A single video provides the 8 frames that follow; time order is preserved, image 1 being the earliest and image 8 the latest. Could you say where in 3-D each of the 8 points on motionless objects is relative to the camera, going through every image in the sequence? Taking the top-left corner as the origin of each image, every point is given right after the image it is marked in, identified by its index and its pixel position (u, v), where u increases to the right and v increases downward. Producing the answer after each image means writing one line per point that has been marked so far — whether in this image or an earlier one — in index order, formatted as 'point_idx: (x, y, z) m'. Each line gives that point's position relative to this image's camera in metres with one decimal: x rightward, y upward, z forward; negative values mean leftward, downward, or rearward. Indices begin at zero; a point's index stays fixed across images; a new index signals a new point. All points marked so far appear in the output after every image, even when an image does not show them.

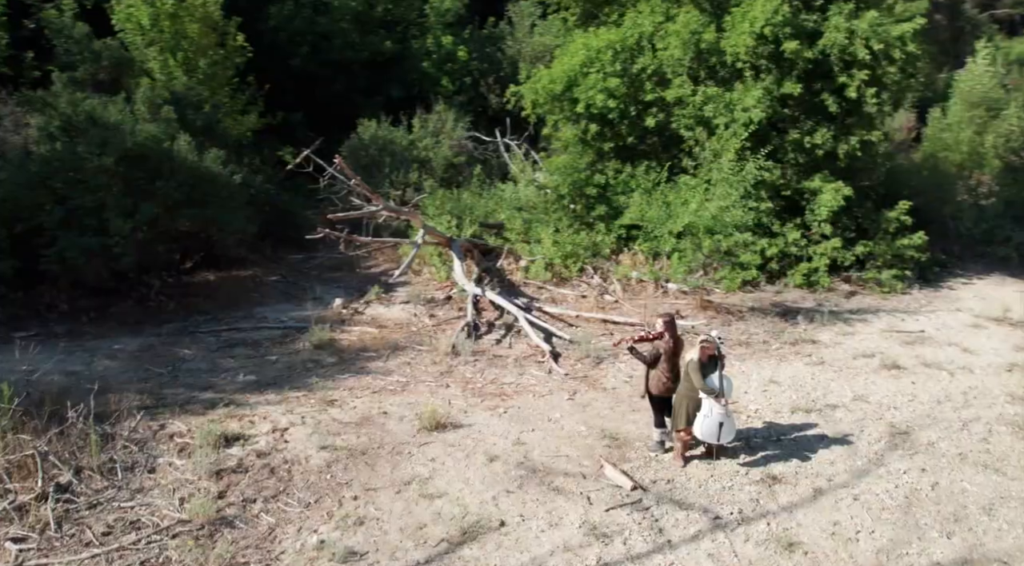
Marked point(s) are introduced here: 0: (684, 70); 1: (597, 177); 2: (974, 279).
0: (+2.1, +2.5, +10.7) m
1: (+1.0, +1.3, +11.2) m
2: (+5.5, +0.1, +10.8) m
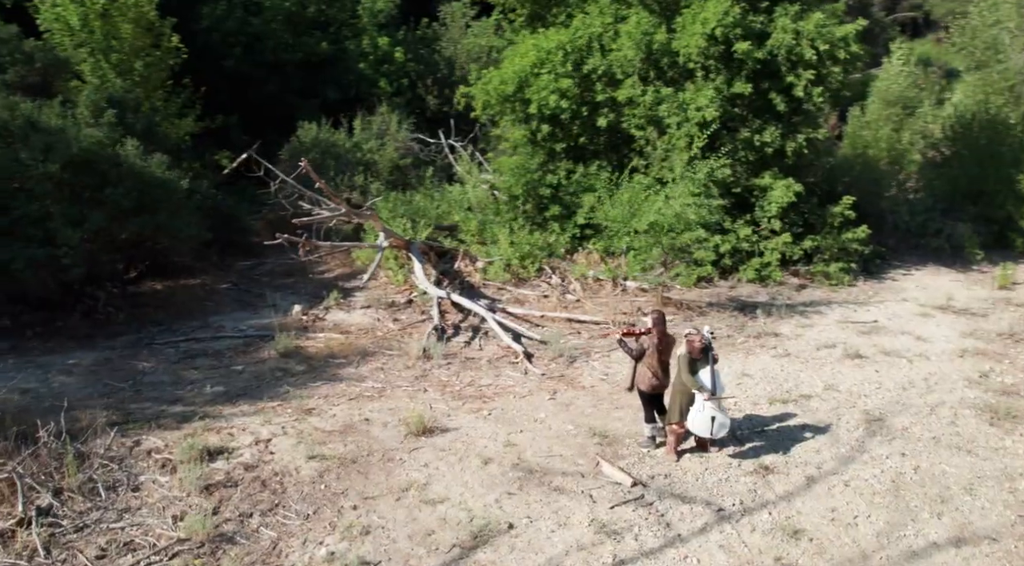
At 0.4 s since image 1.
0: (+1.5, +2.6, +10.8) m
1: (+0.5, +1.3, +11.2) m
2: (+5.0, +0.2, +11.3) m
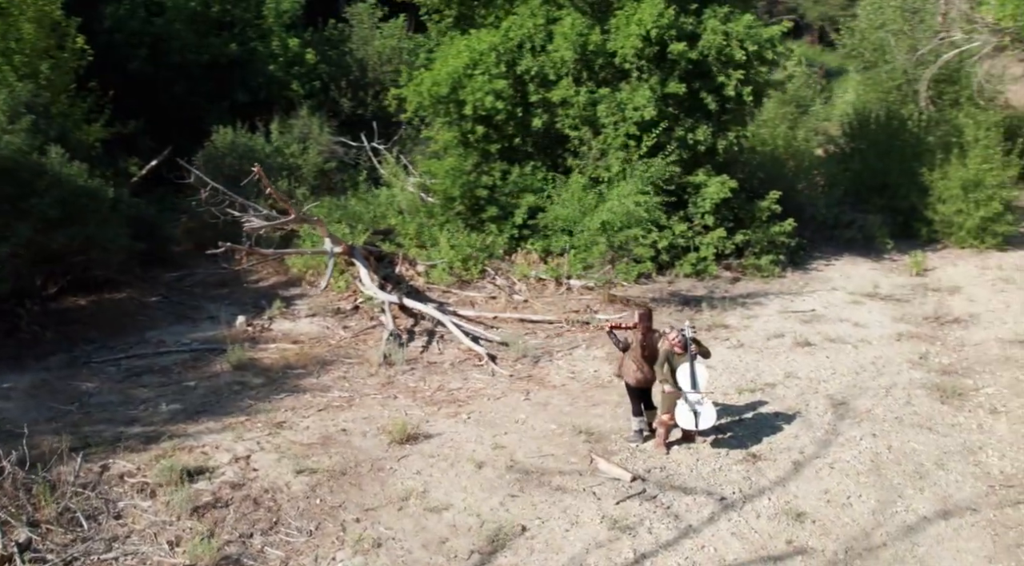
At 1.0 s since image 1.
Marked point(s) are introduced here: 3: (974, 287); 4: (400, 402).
0: (+0.7, +2.6, +11.0) m
1: (-0.3, +1.3, +11.2) m
2: (+4.2, +0.3, +11.8) m
3: (+5.5, 0.0, +10.7) m
4: (-0.9, -0.9, +7.2) m
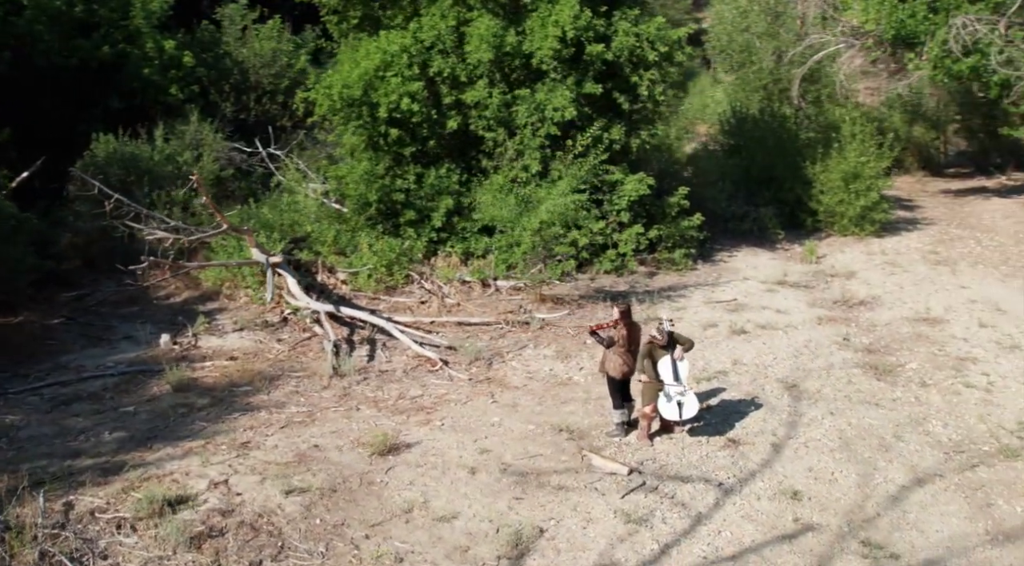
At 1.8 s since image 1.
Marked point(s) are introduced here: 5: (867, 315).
0: (-0.4, +2.6, +11.0) m
1: (-1.4, +1.2, +11.1) m
2: (+3.1, +0.4, +12.4) m
3: (+4.5, +0.1, +11.5) m
4: (-1.1, -1.0, +7.0) m
5: (+3.8, -0.3, +9.7) m
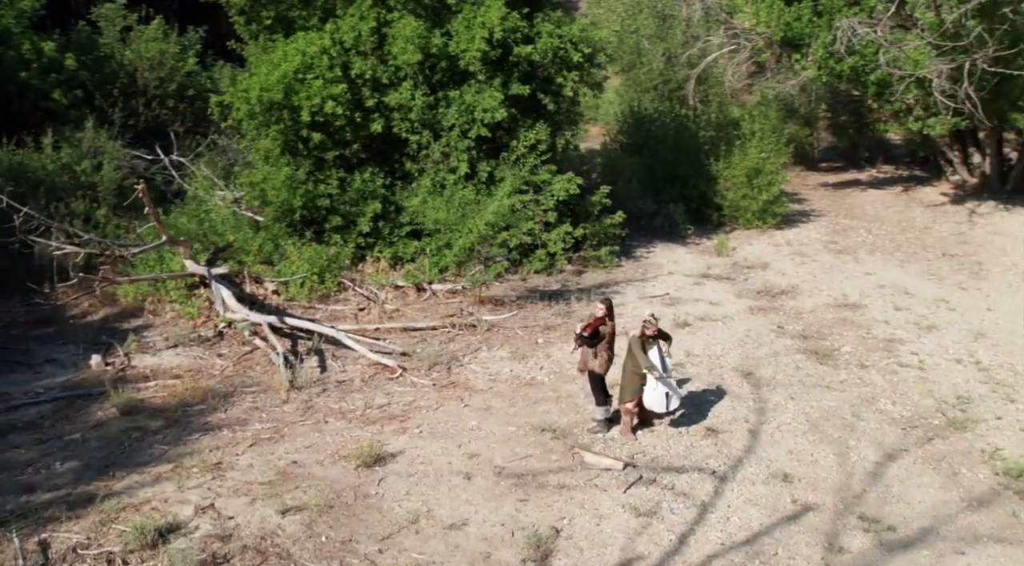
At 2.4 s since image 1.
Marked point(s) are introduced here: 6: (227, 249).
0: (-1.3, +2.5, +10.8) m
1: (-2.2, +1.1, +10.8) m
2: (+2.0, +0.5, +12.7) m
3: (+3.6, +0.3, +12.1) m
4: (-1.3, -1.1, +6.8) m
5: (+3.1, -0.2, +10.1) m
6: (-3.3, +0.4, +10.5) m
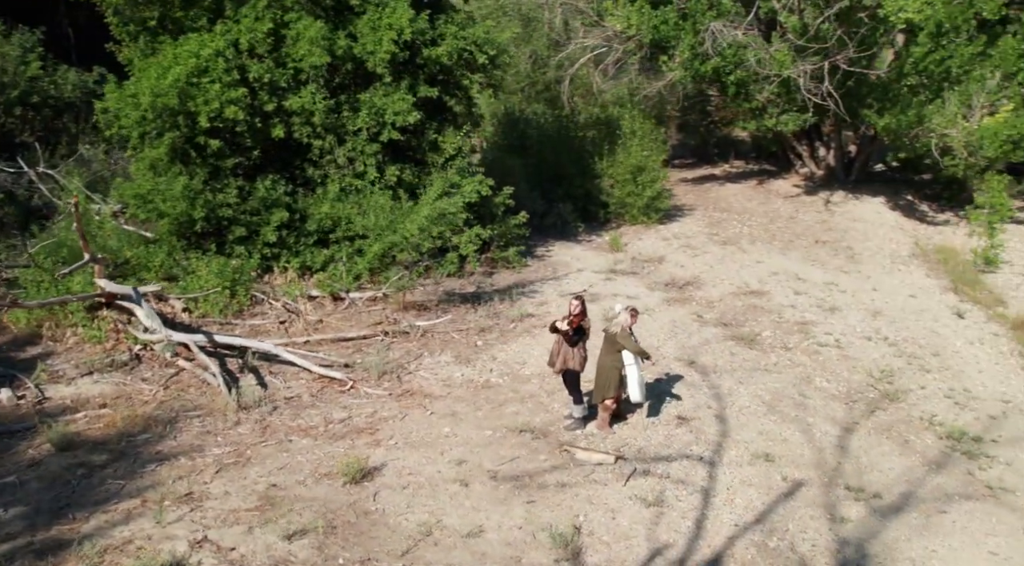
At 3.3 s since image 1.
0: (-2.4, +2.4, +10.5) m
1: (-3.3, +1.0, +10.3) m
2: (+0.6, +0.5, +13.0) m
3: (+2.3, +0.4, +12.6) m
4: (-1.5, -1.2, +6.5) m
5: (+2.2, -0.1, +10.6) m
6: (-4.2, +0.2, +9.8) m
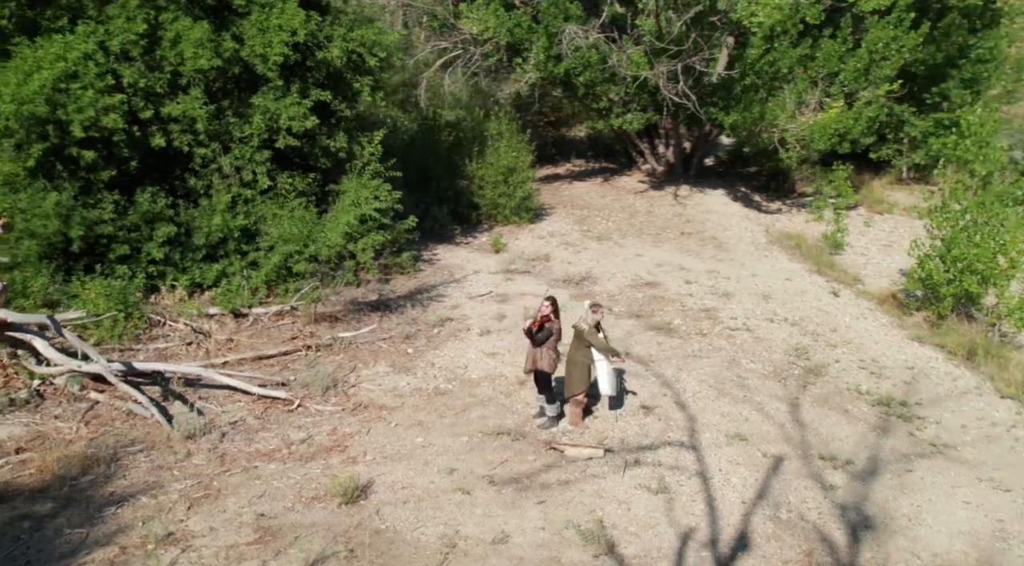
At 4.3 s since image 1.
0: (-3.5, +2.2, +9.8) m
1: (-4.3, +0.7, +9.4) m
2: (-1.1, +0.5, +12.9) m
3: (+0.6, +0.4, +12.9) m
4: (-1.7, -1.3, +6.1) m
5: (+1.1, -0.1, +11.0) m
6: (-5.1, -0.1, +8.7) m
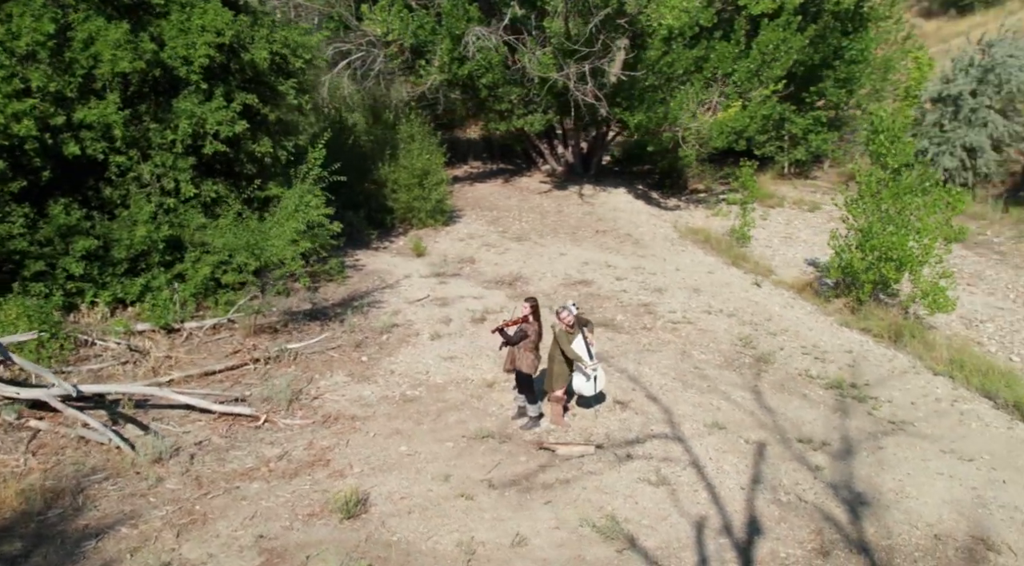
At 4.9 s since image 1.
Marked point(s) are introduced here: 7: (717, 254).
0: (-4.2, +2.0, +9.3) m
1: (-4.8, +0.5, +8.8) m
2: (-2.2, +0.4, +12.6) m
3: (-0.5, +0.4, +12.9) m
4: (-1.7, -1.3, +5.9) m
5: (+0.2, -0.1, +11.0) m
6: (-5.5, -0.3, +8.0) m
7: (+3.0, +0.4, +13.1) m
